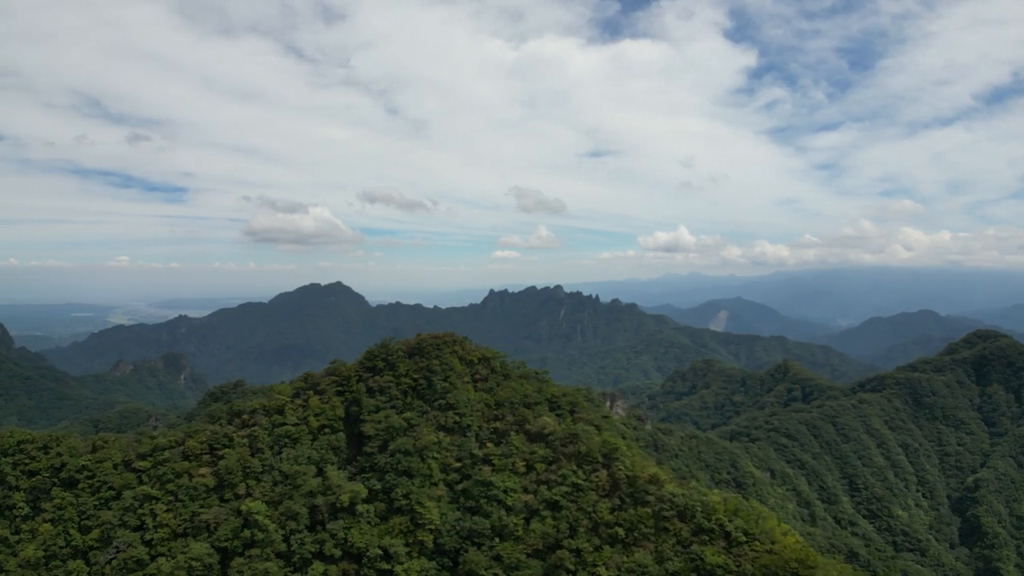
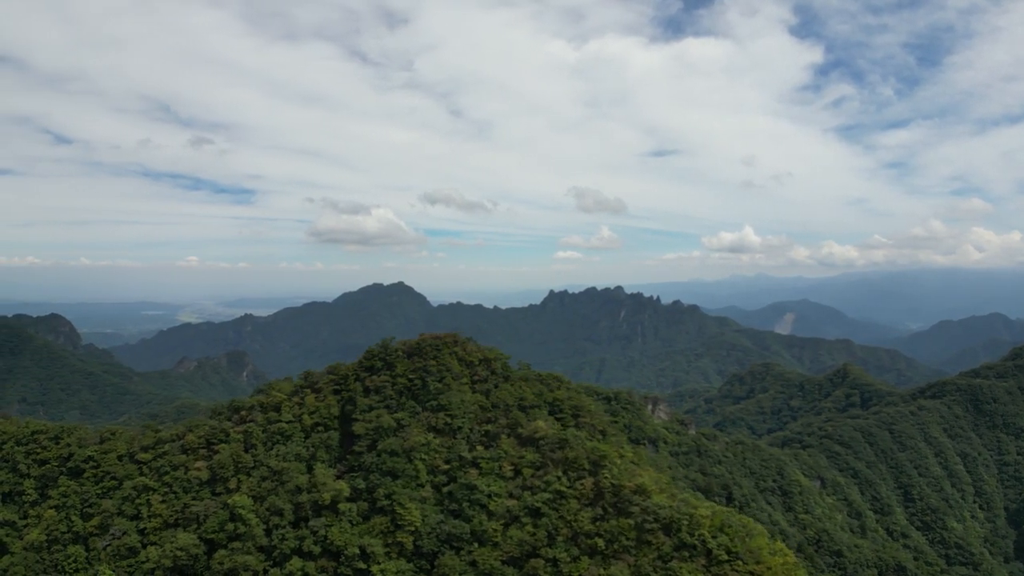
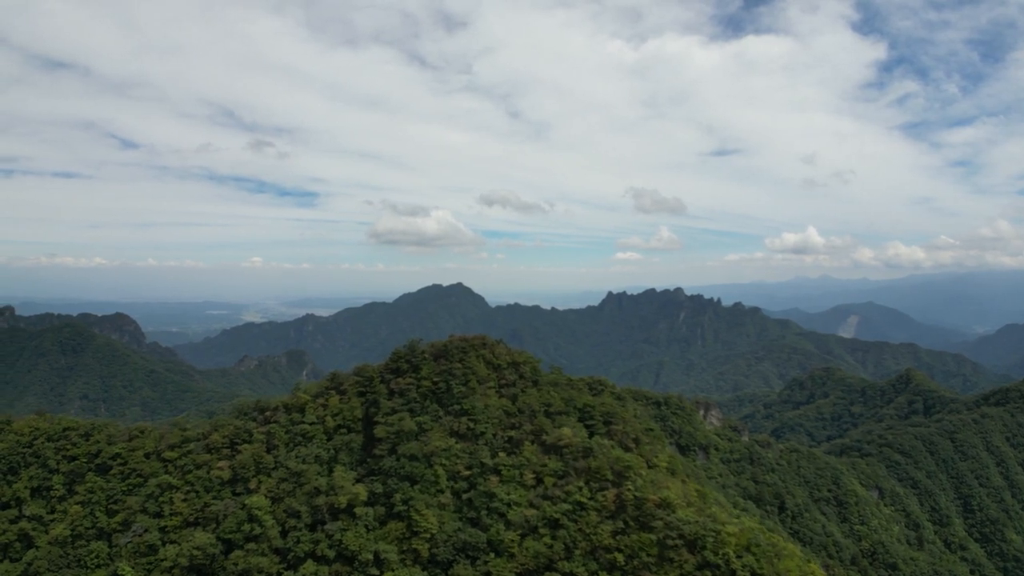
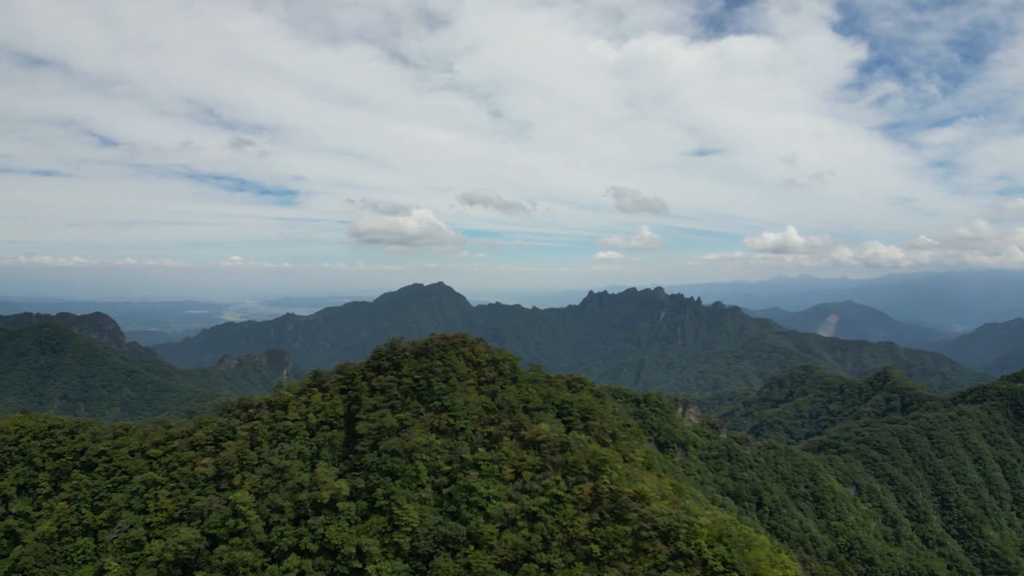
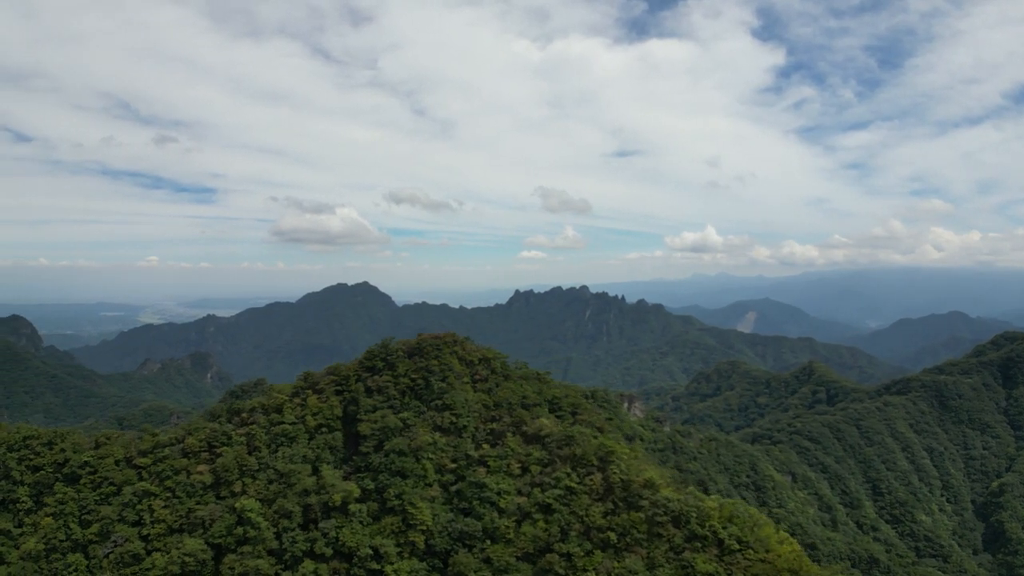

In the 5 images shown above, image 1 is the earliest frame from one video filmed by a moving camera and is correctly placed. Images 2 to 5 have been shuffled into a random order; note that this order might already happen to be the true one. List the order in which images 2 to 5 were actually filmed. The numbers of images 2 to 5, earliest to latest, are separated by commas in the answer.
5, 2, 4, 3
